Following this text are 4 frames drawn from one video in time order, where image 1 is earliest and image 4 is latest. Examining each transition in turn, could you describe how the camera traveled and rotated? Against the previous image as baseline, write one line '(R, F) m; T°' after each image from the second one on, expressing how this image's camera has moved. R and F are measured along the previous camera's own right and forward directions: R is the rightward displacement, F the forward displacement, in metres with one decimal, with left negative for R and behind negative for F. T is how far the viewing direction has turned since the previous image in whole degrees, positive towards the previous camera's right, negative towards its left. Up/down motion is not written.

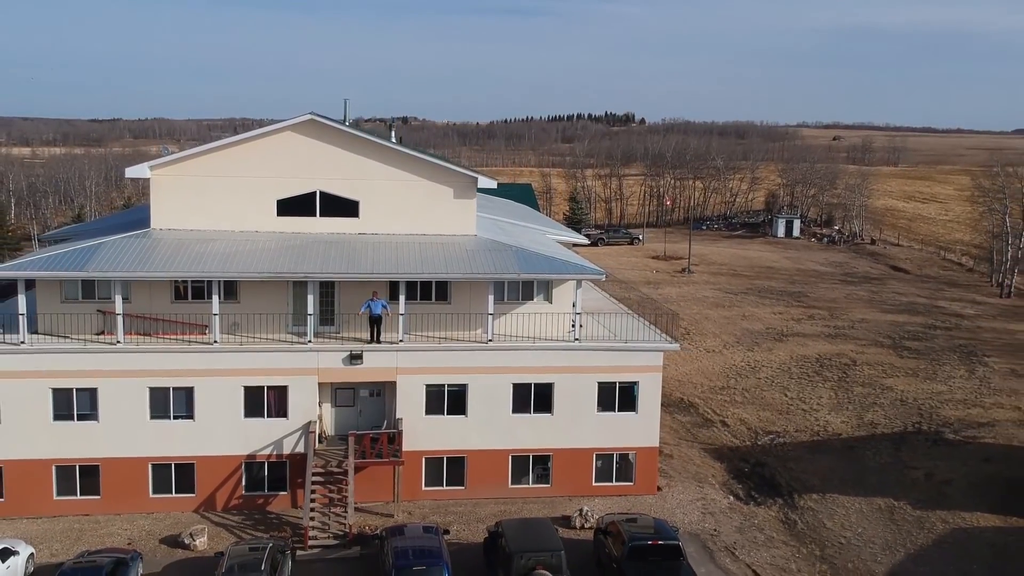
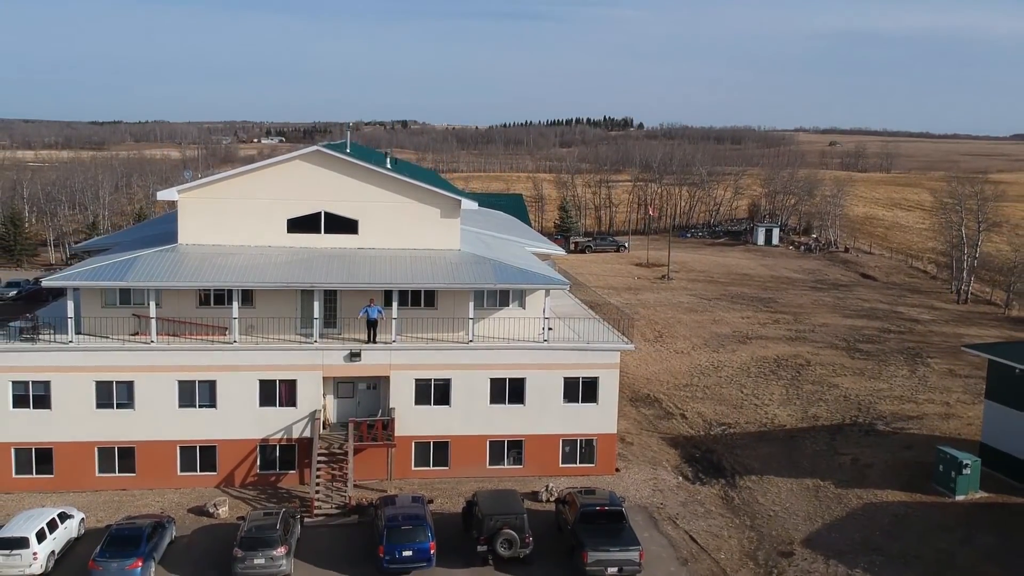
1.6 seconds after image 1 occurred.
(+0.3, -3.2) m; 0°
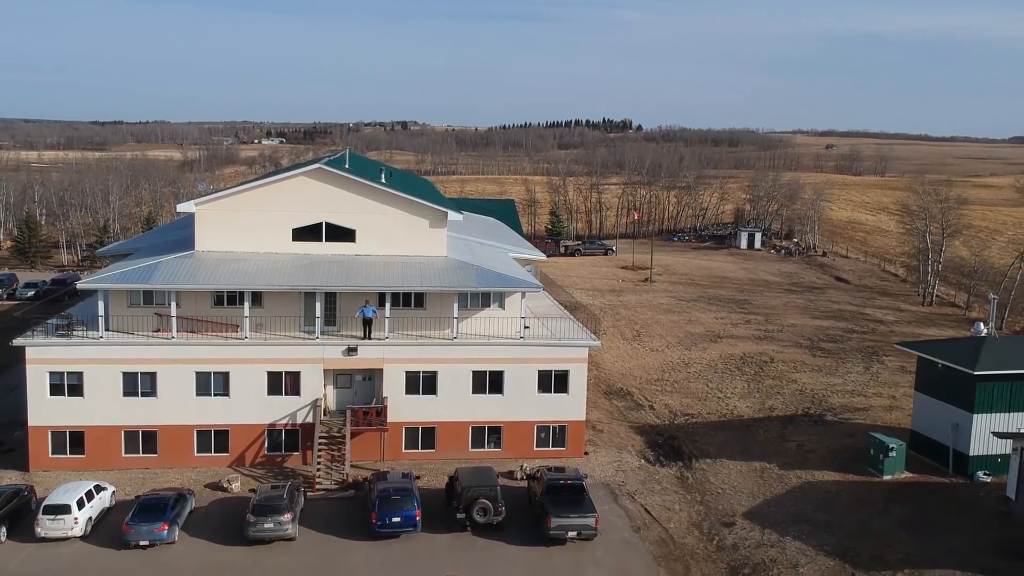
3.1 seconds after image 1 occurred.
(+0.3, -2.9) m; 0°
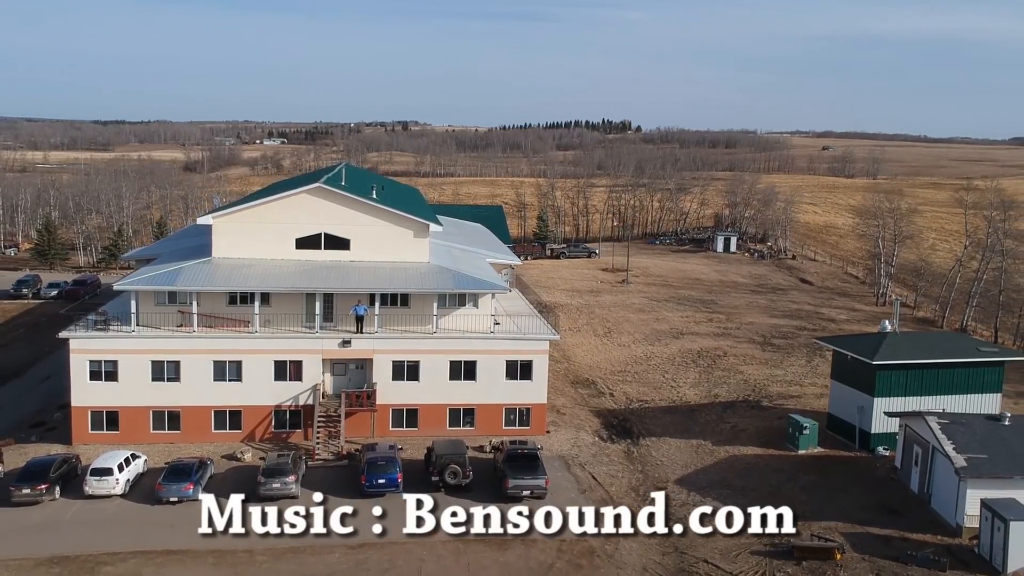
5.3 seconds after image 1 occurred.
(+0.6, -4.4) m; 0°
